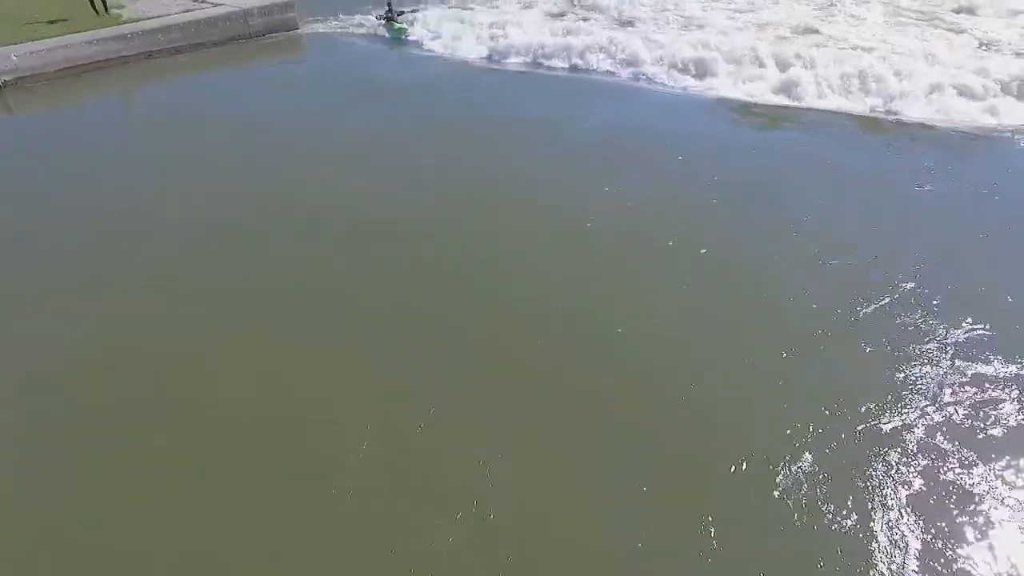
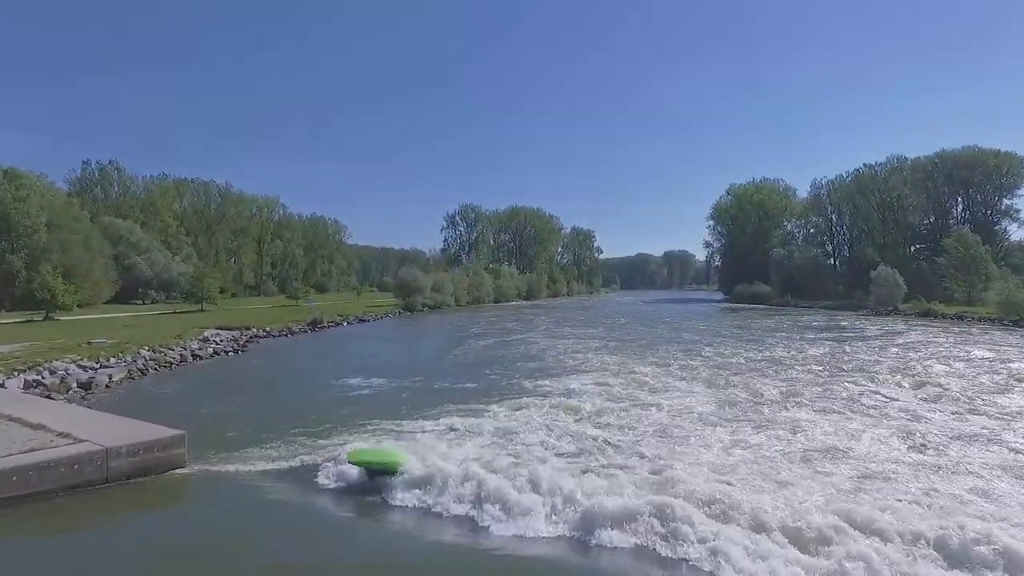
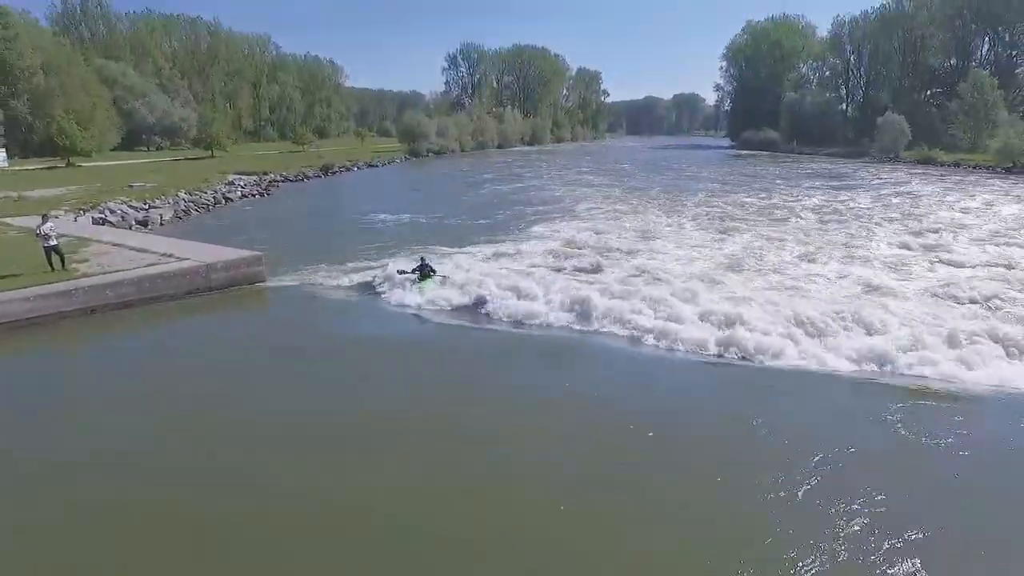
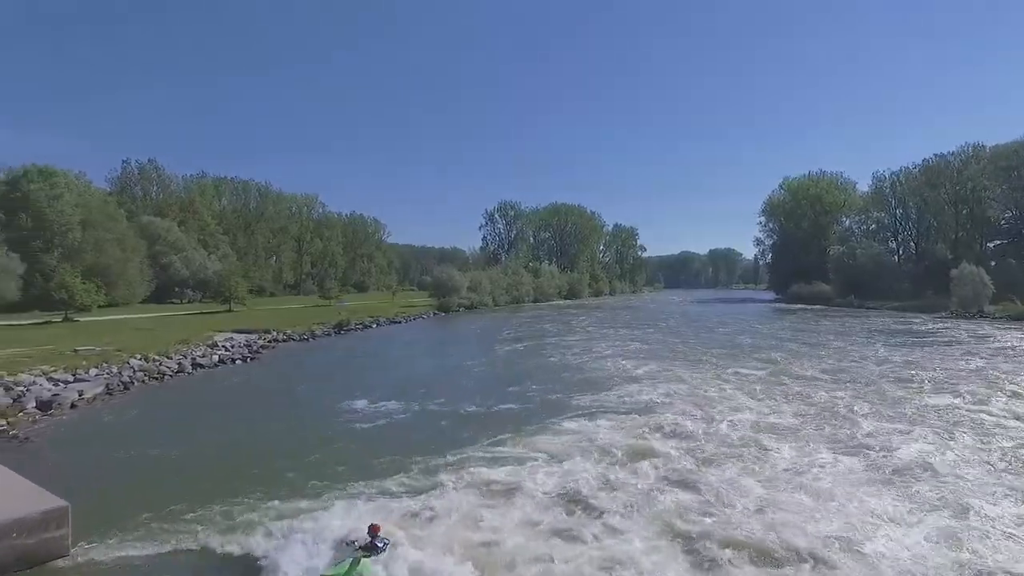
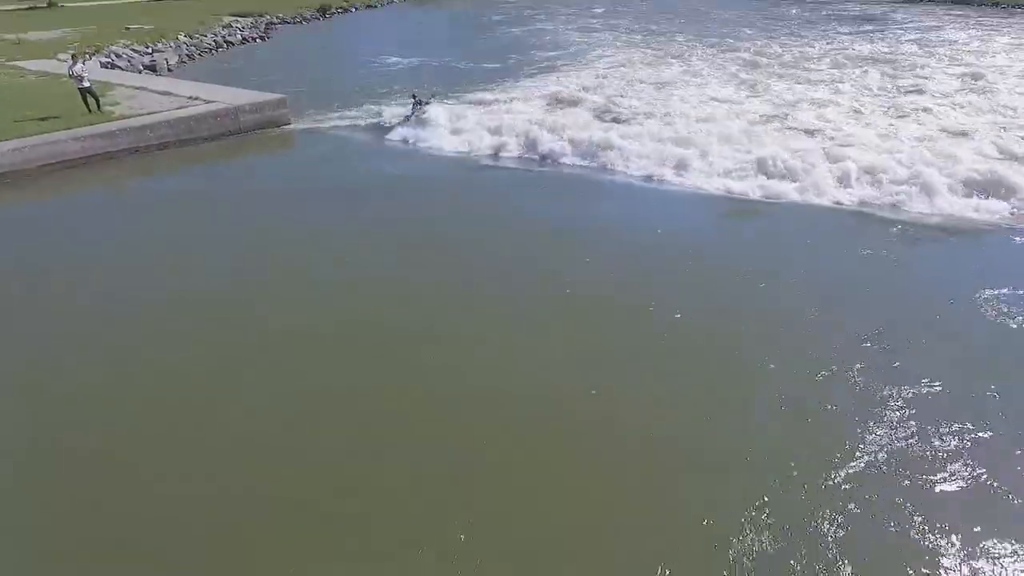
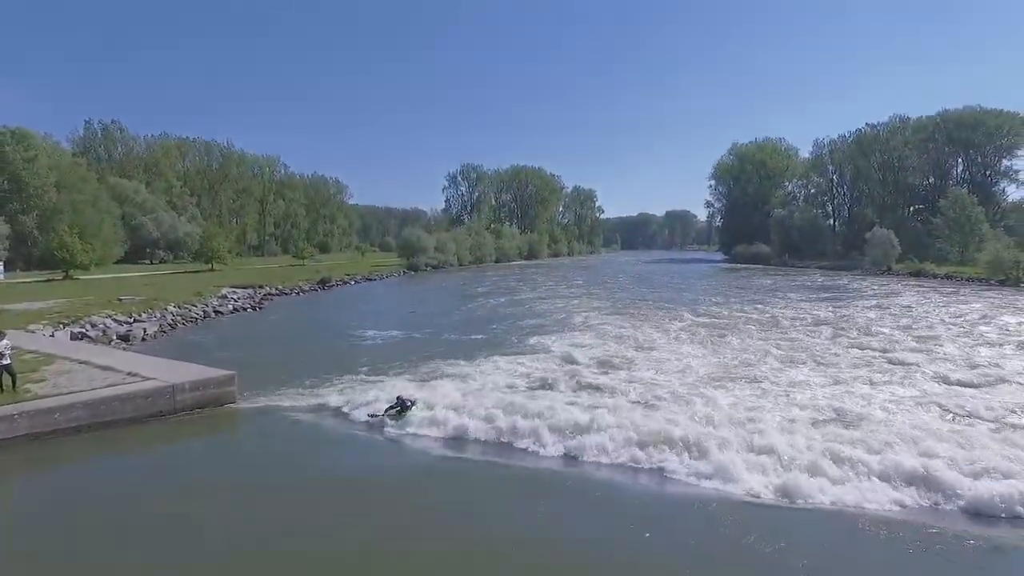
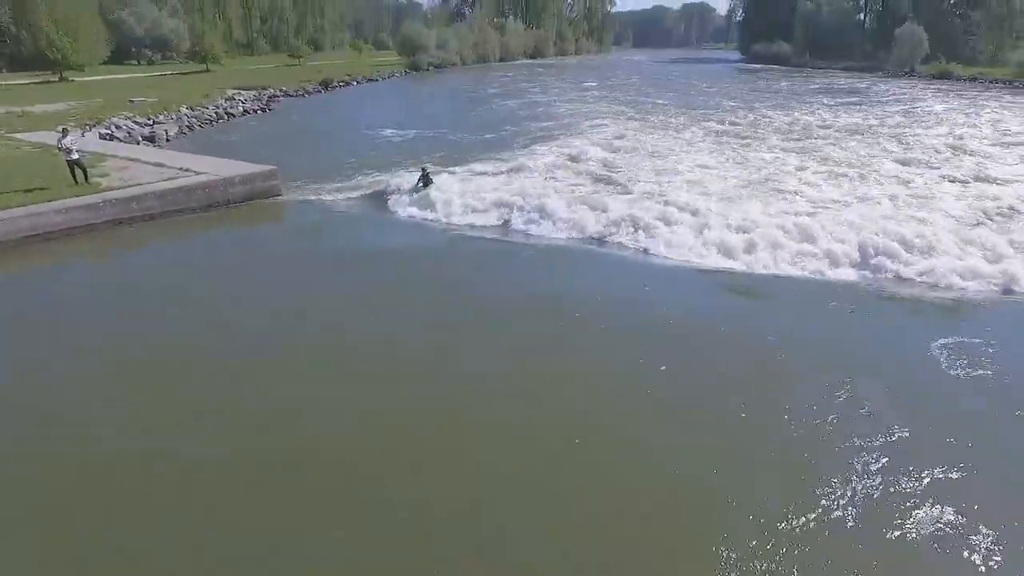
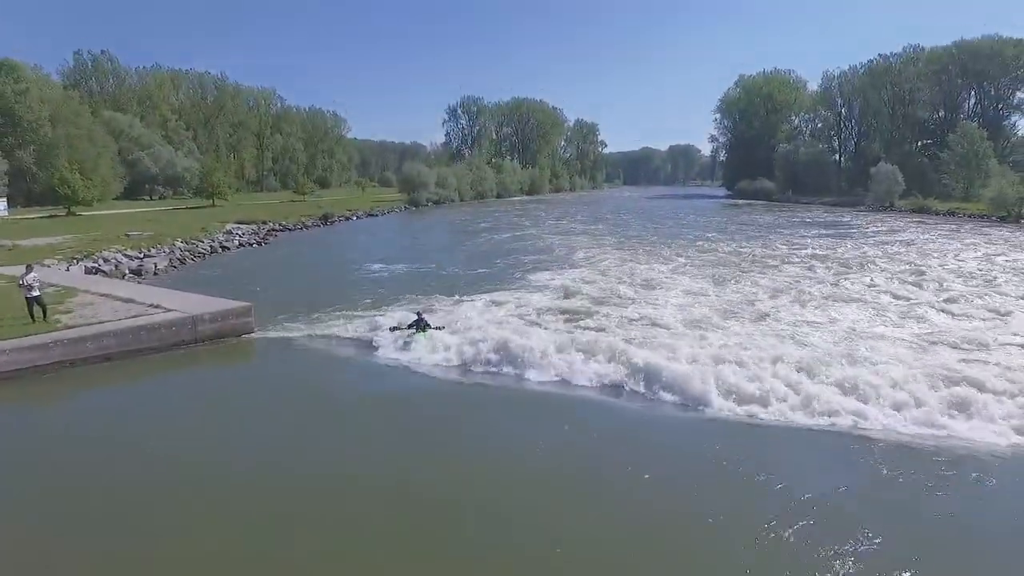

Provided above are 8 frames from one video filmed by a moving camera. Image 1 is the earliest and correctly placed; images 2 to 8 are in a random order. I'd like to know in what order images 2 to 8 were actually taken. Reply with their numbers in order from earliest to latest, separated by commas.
5, 7, 3, 8, 6, 2, 4
